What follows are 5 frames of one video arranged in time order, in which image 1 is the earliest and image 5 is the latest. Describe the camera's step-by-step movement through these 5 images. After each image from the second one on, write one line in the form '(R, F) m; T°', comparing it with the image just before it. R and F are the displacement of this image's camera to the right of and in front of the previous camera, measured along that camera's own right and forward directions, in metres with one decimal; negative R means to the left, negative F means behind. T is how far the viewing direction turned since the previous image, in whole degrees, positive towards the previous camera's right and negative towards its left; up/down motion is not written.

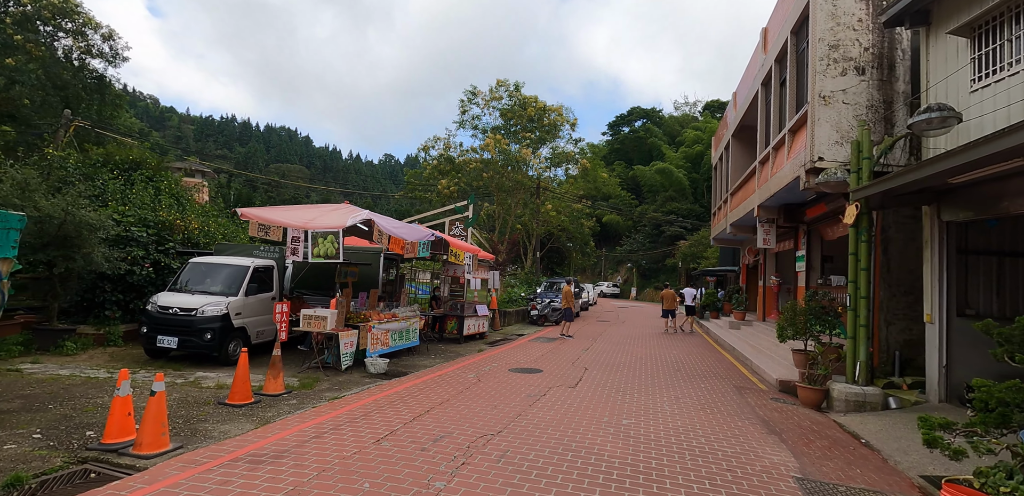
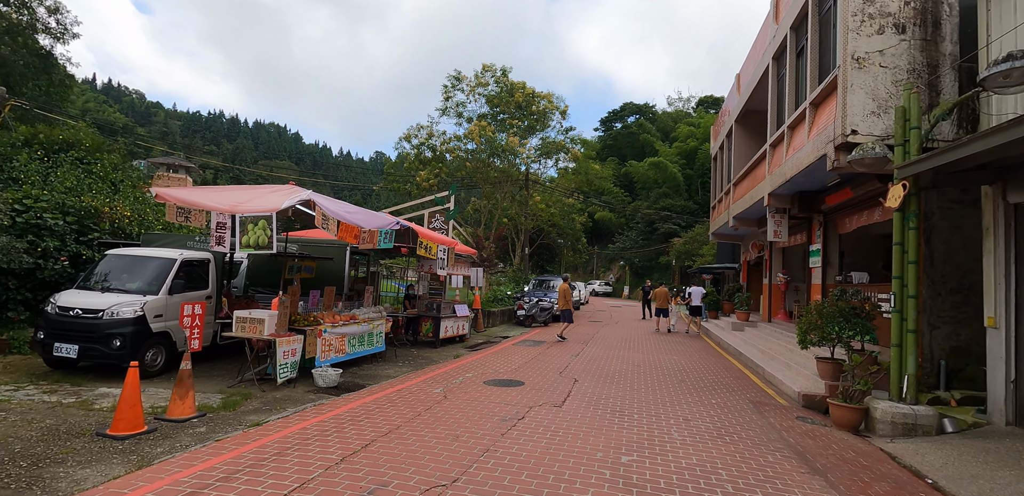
(+0.2, +1.4) m; +1°
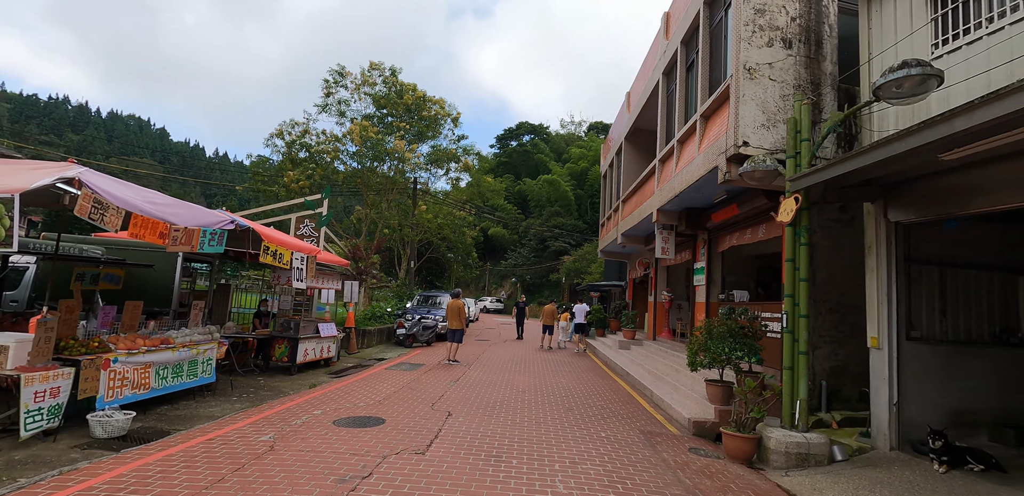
(+0.4, +1.1) m; +12°
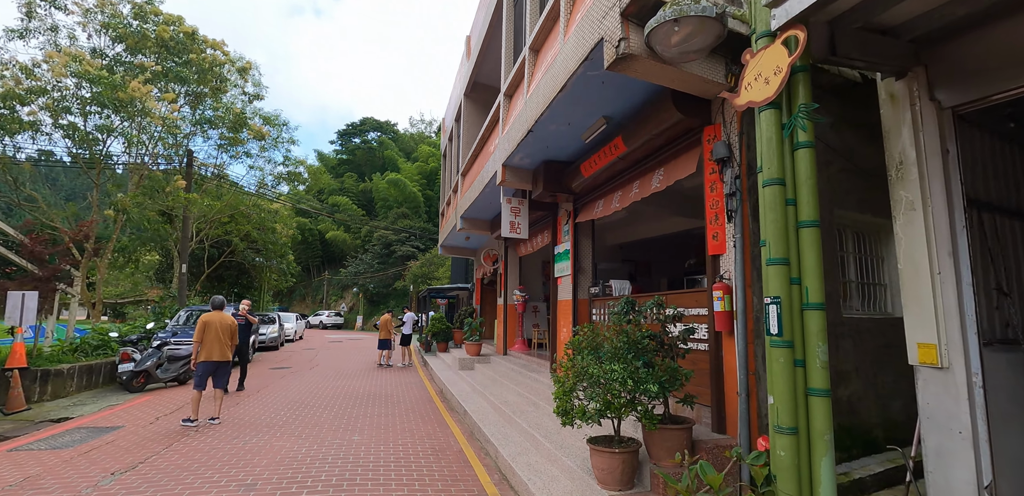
(+1.2, +3.6) m; +16°
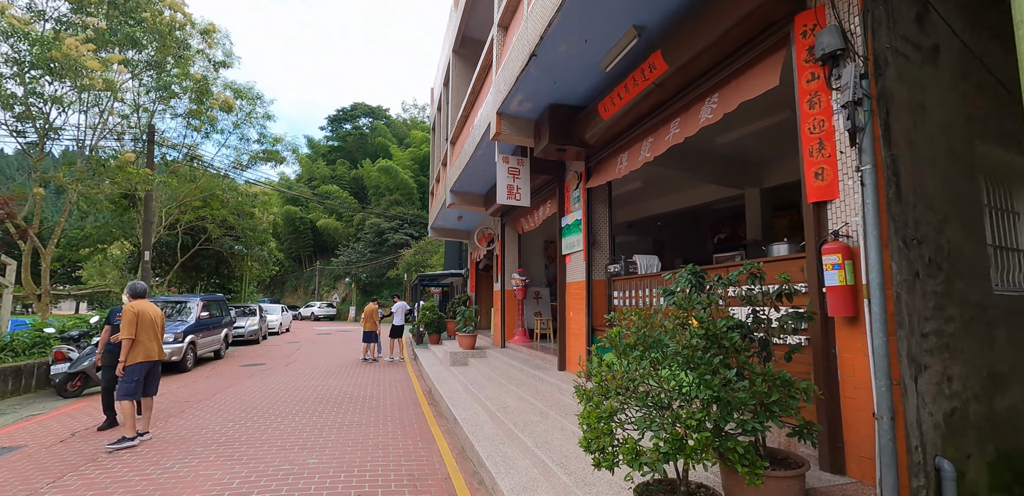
(0.0, +1.4) m; 0°
